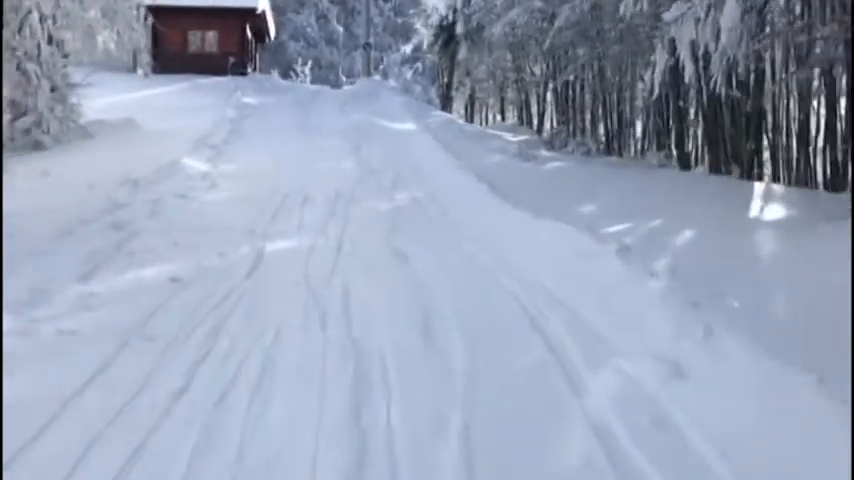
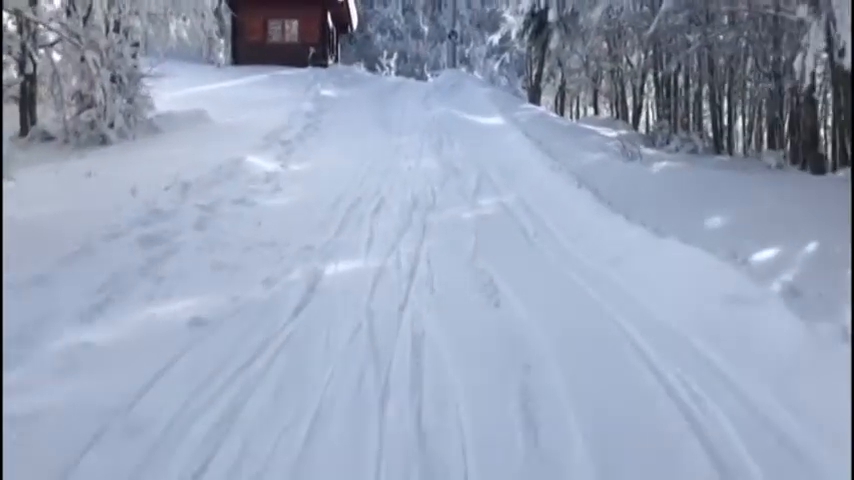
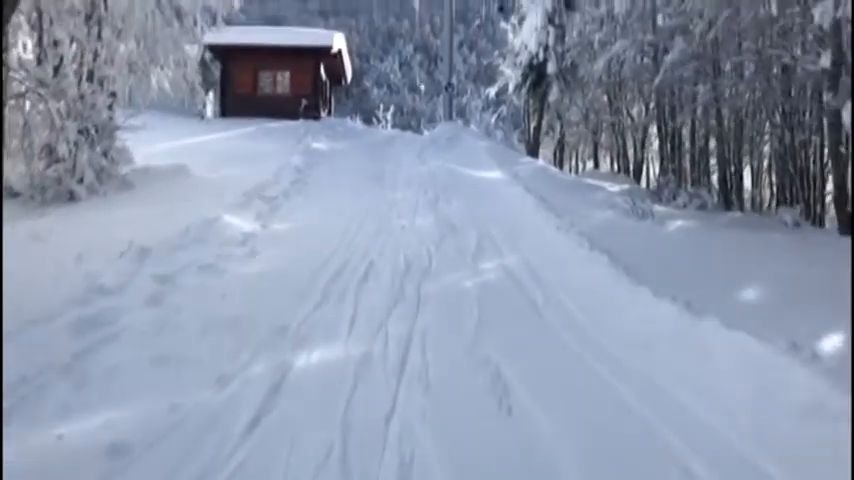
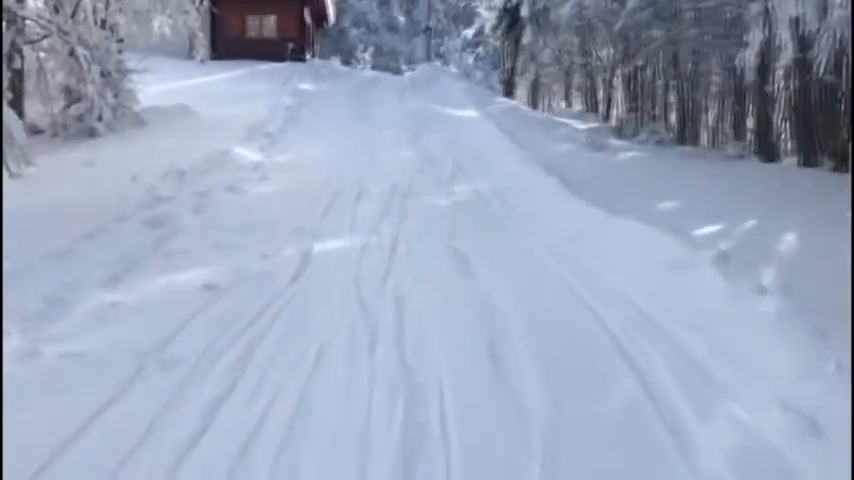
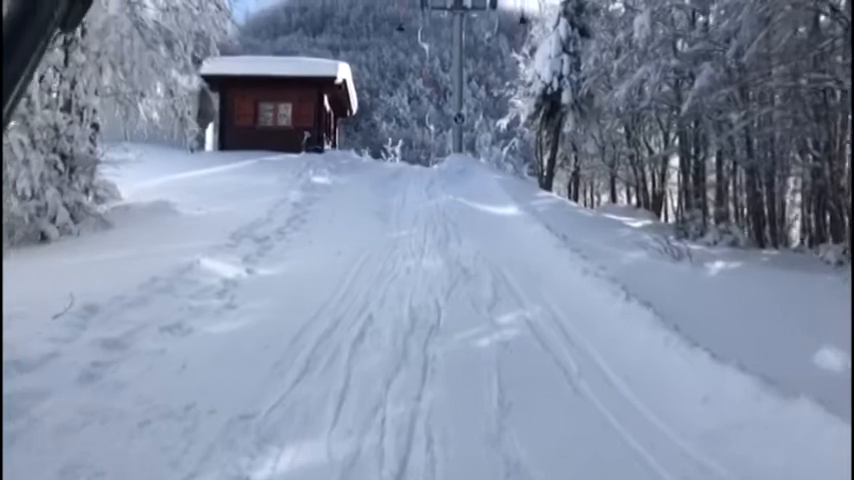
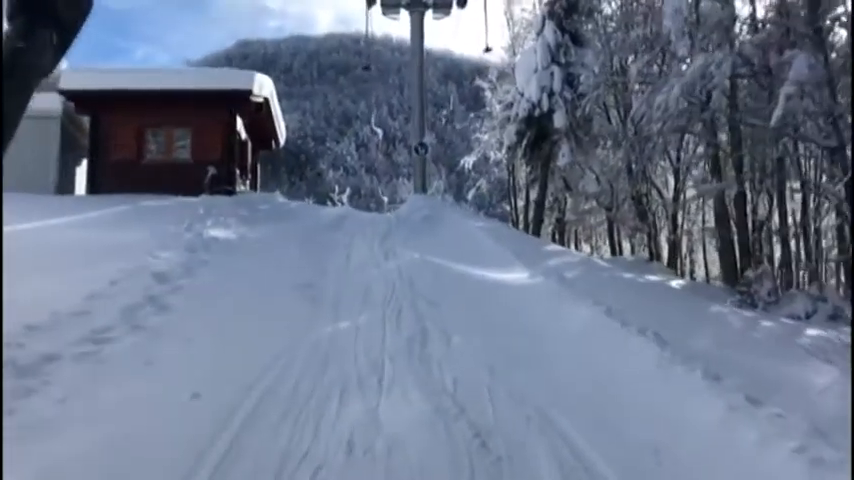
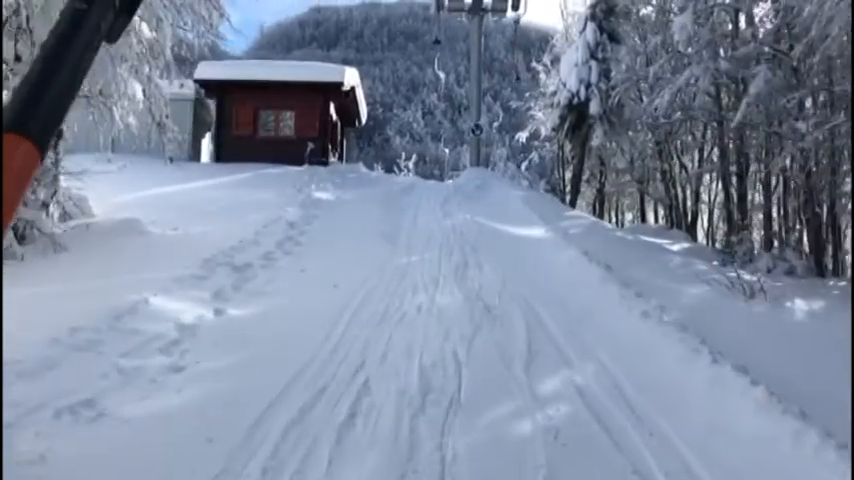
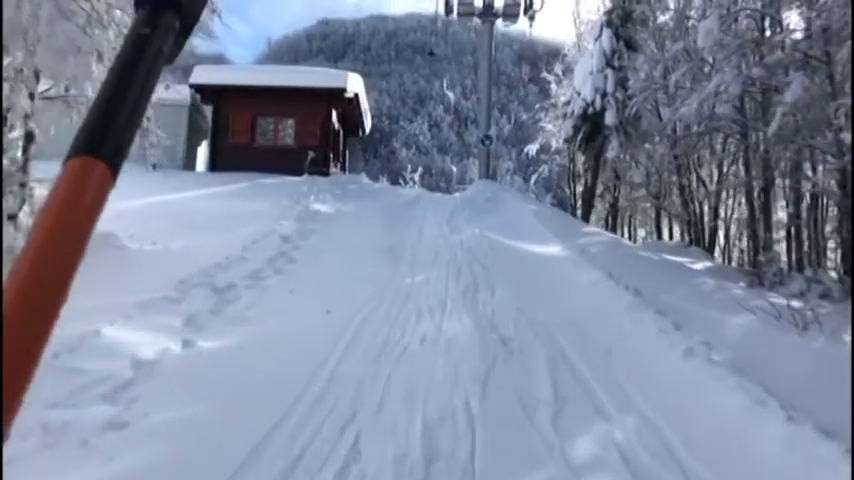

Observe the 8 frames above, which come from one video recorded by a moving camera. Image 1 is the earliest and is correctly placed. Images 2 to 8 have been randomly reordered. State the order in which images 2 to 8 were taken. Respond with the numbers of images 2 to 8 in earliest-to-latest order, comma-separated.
4, 2, 3, 5, 7, 8, 6
